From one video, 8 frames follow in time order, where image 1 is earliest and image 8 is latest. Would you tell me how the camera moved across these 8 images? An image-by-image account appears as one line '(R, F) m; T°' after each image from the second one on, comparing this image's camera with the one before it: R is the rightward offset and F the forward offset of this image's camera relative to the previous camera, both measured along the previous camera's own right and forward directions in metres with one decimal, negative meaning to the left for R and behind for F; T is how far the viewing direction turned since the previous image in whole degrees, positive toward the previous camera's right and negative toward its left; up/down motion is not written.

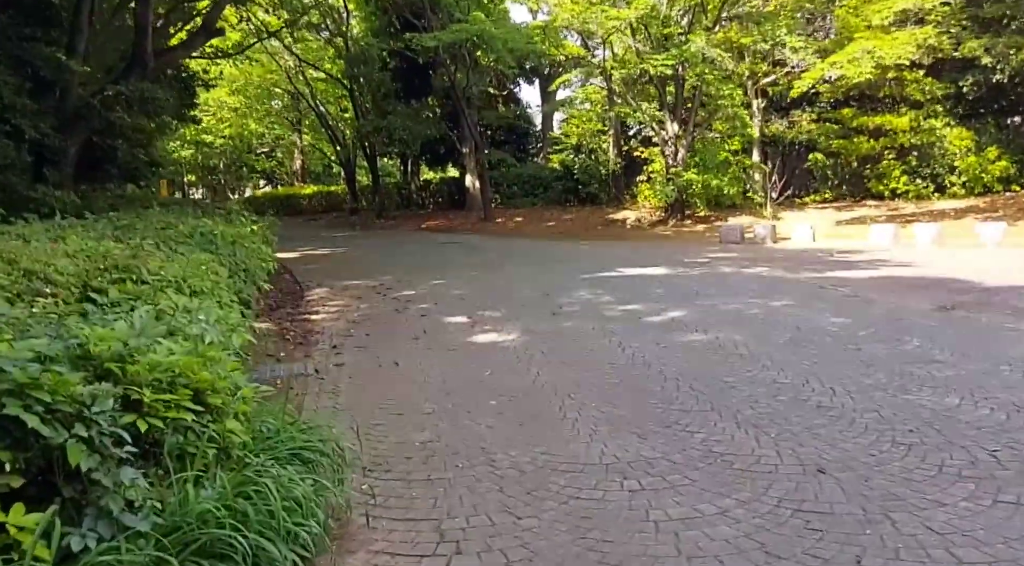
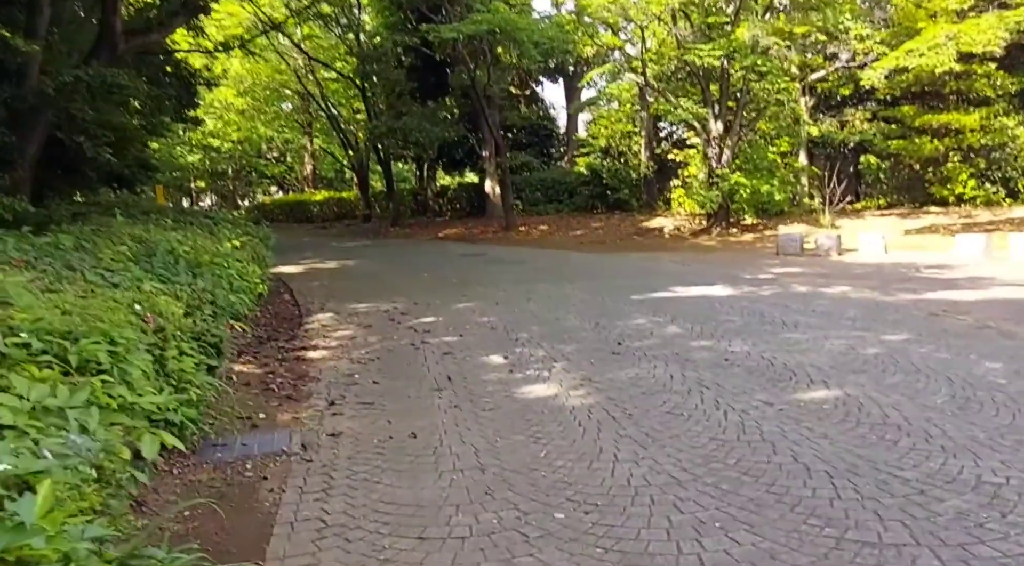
(-0.3, +1.9) m; -1°
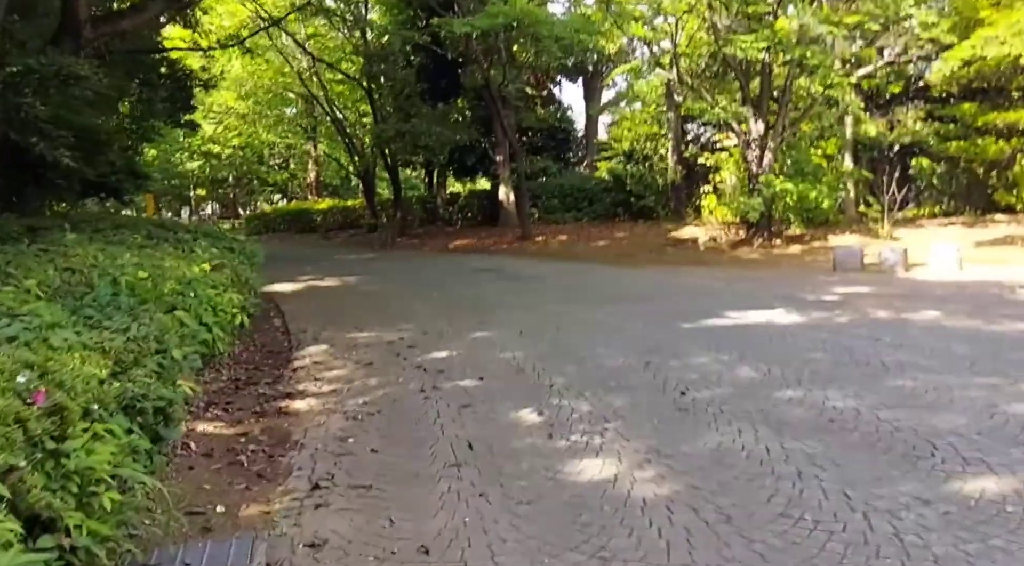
(-0.2, +1.4) m; -1°
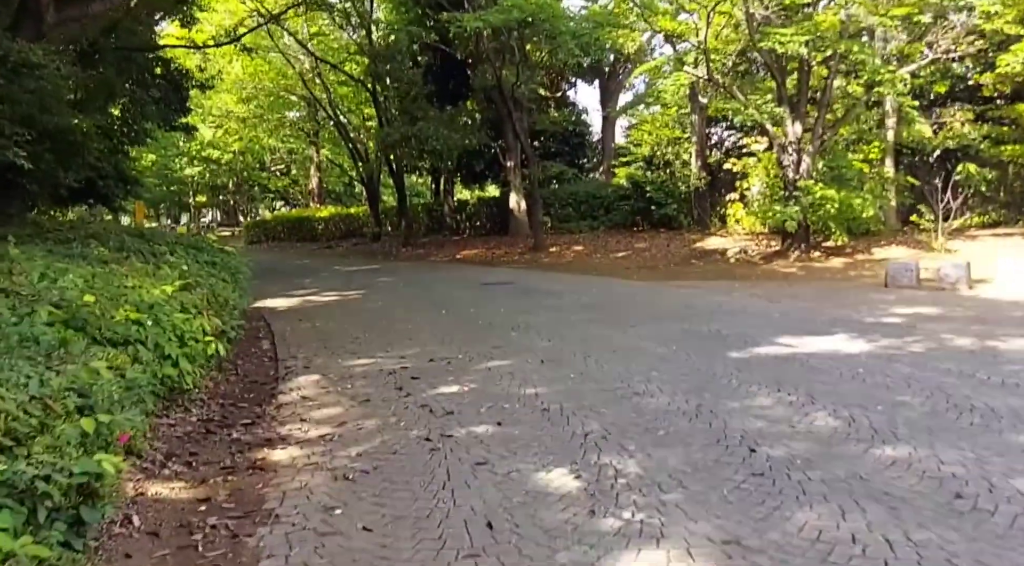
(-0.1, +1.1) m; 0°
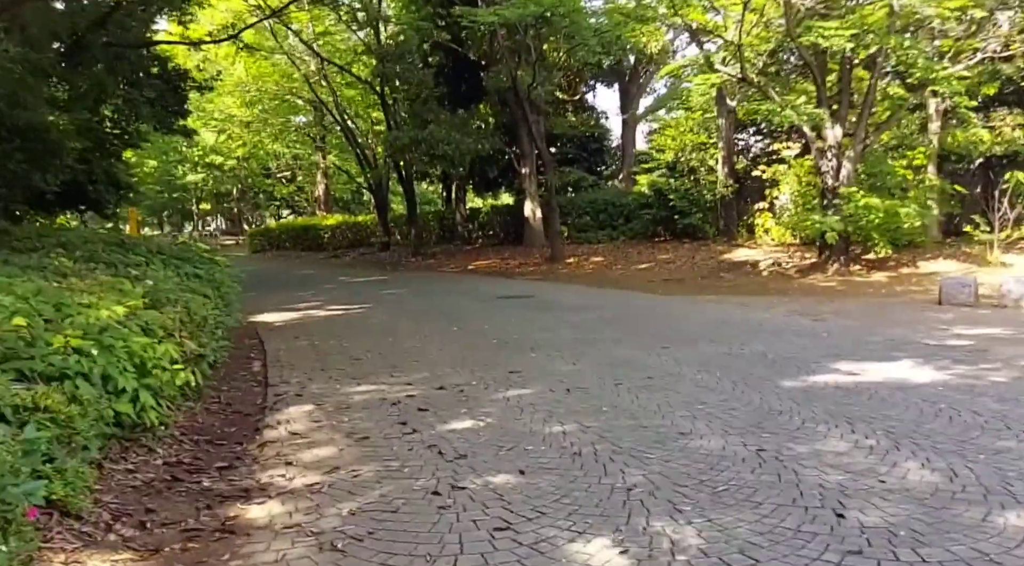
(-0.1, +0.9) m; -1°
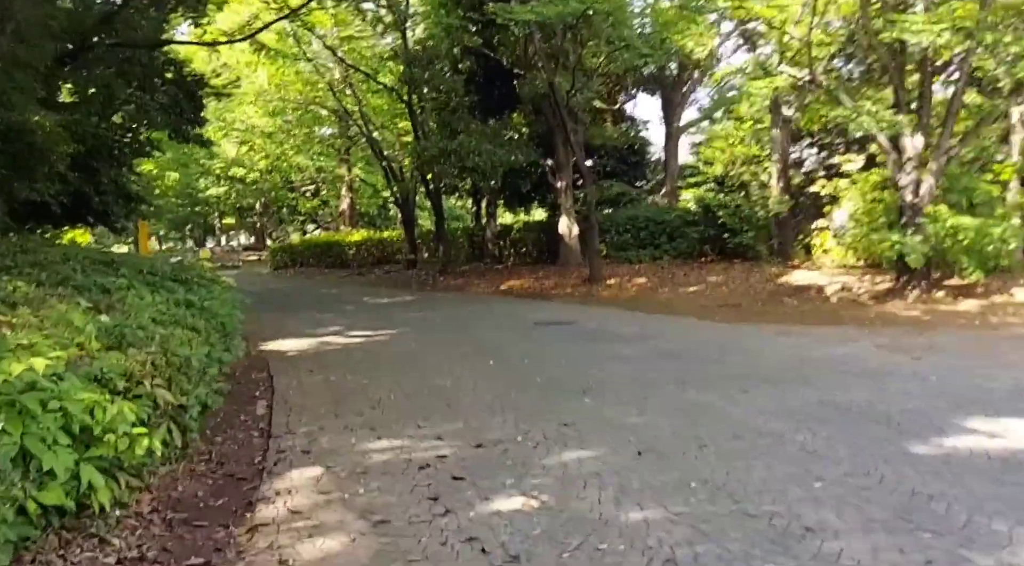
(-0.2, +1.2) m; -2°
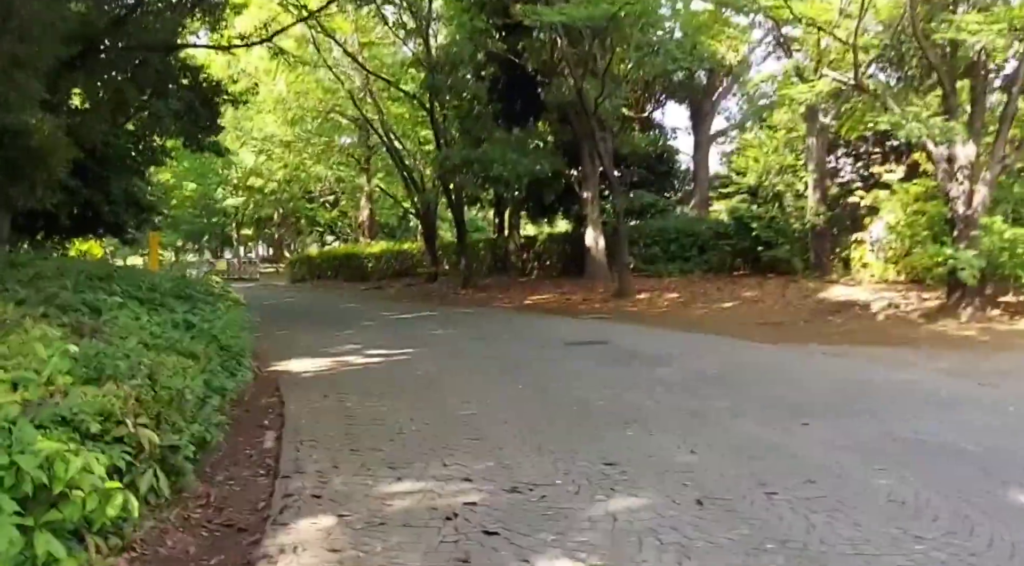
(-0.1, +0.6) m; -1°
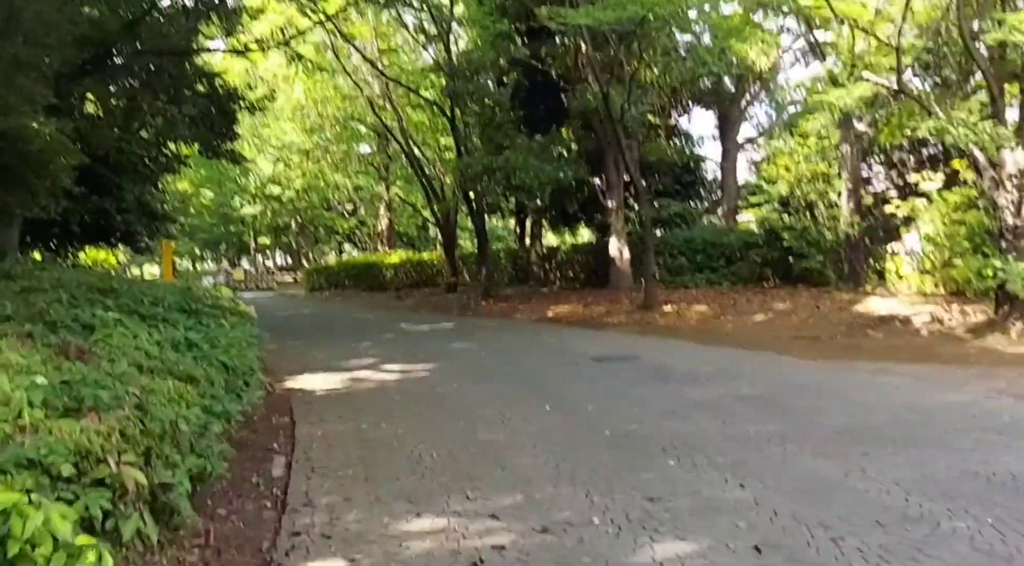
(-0.1, +0.5) m; -1°
